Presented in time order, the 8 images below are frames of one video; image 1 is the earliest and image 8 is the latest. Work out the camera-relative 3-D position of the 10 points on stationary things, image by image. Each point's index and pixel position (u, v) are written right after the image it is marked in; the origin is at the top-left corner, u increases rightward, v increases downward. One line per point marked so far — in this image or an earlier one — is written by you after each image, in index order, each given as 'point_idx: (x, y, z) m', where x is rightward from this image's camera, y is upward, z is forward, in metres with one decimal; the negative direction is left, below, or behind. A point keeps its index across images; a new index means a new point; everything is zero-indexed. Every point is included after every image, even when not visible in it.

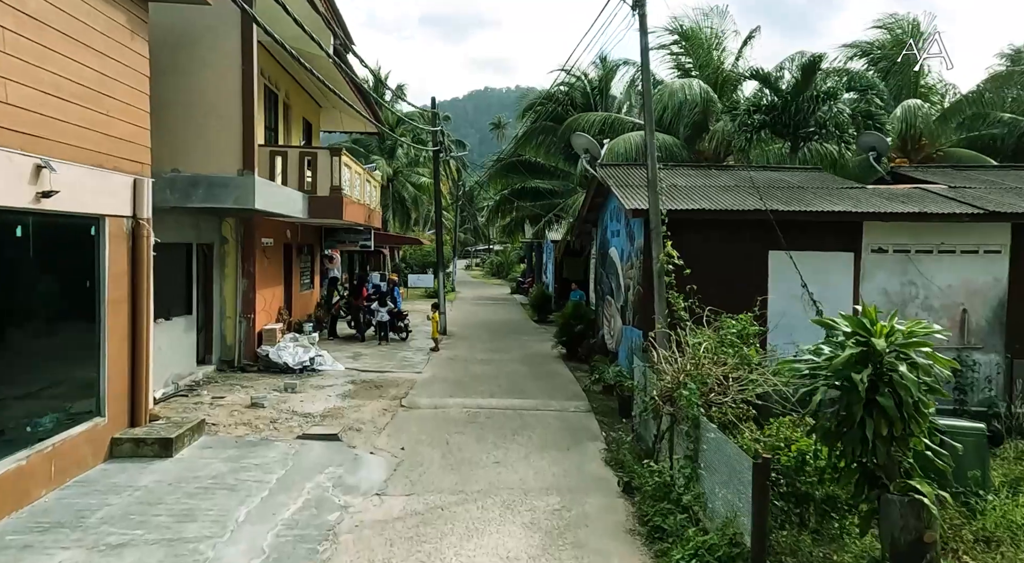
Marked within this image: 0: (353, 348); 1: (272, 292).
0: (-3.4, -1.5, +14.0) m
1: (-4.6, -0.2, +12.6) m
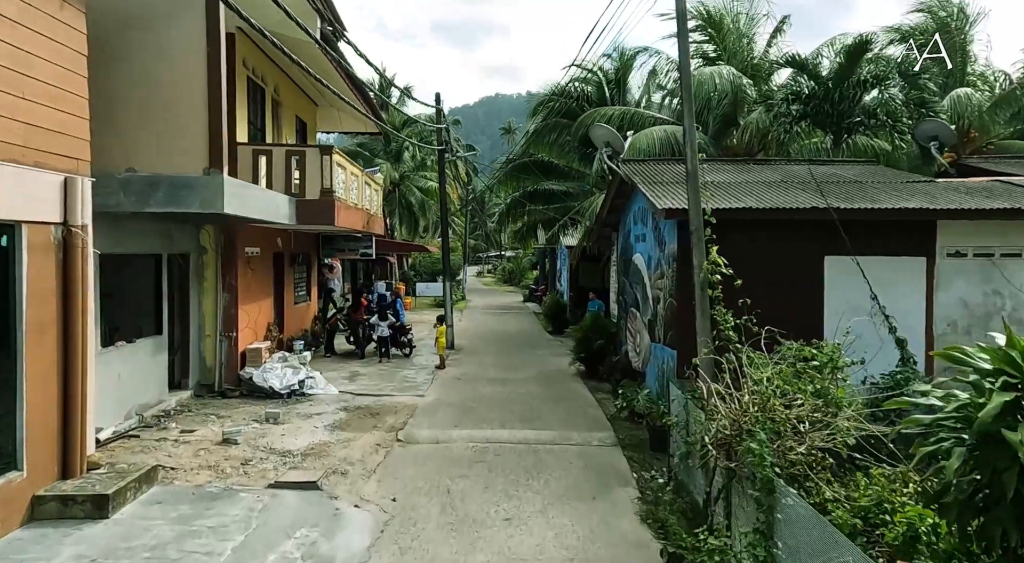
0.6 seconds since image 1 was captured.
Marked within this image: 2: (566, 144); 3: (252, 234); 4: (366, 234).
0: (-3.1, -1.7, +12.8) m
1: (-4.4, -0.4, +11.4) m
2: (+1.4, +3.7, +17.5) m
3: (-4.4, +0.8, +11.2) m
4: (-3.4, +1.1, +15.6) m
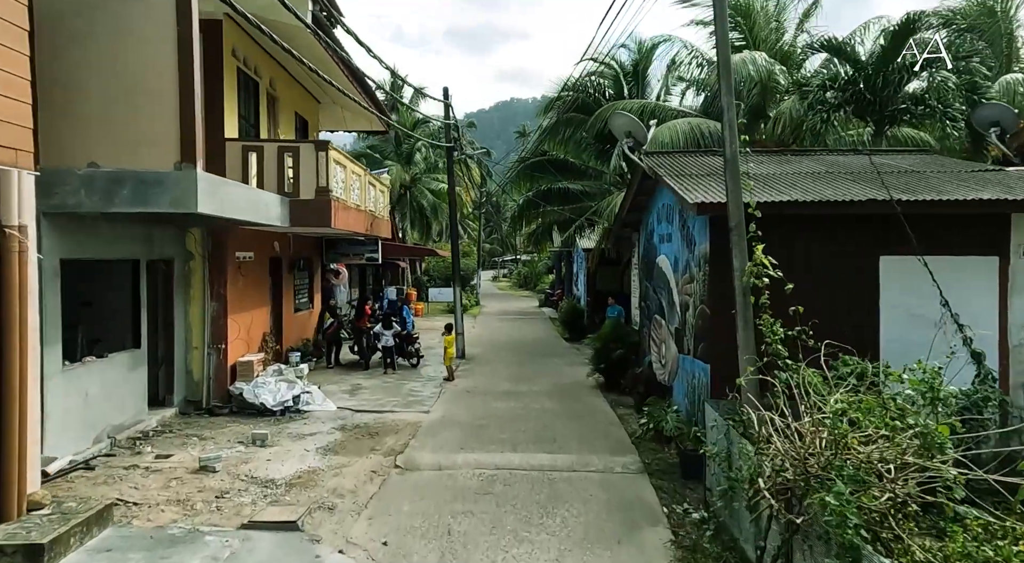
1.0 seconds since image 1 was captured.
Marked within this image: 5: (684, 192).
0: (-2.9, -1.8, +11.9) m
1: (-4.2, -0.5, +10.6) m
2: (+1.8, +3.6, +16.6) m
3: (-4.2, +0.7, +10.4) m
4: (-3.1, +1.0, +14.8) m
5: (+1.9, +1.0, +7.1) m
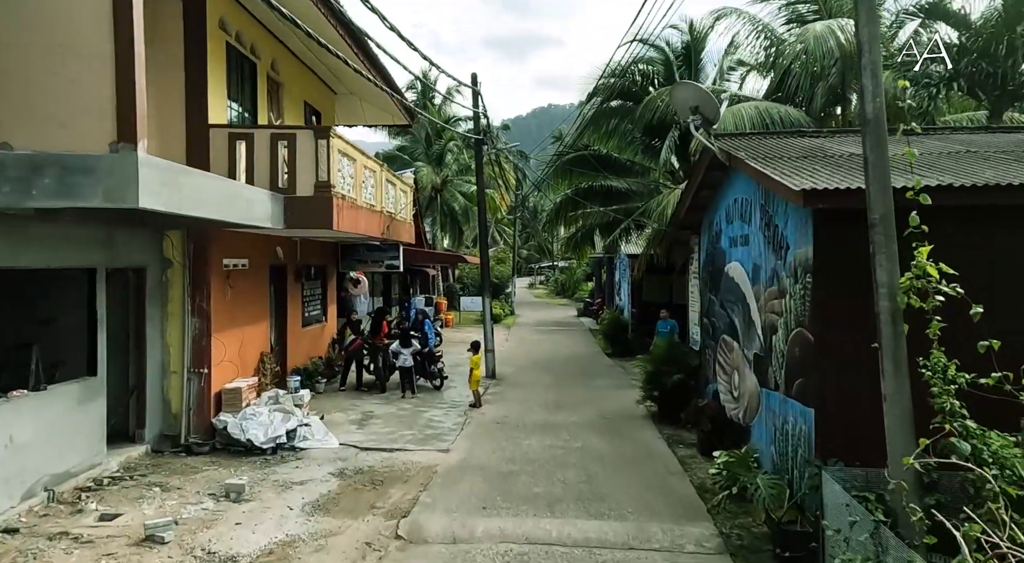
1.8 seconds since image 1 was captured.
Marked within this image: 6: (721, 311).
0: (-2.3, -2.0, +10.3) m
1: (-3.7, -0.7, +9.1) m
2: (+2.6, +3.3, +14.8) m
3: (-3.7, +0.5, +8.9) m
4: (-2.4, +0.8, +13.2) m
5: (+2.2, +0.8, +5.3) m
6: (+2.7, -0.4, +8.5) m
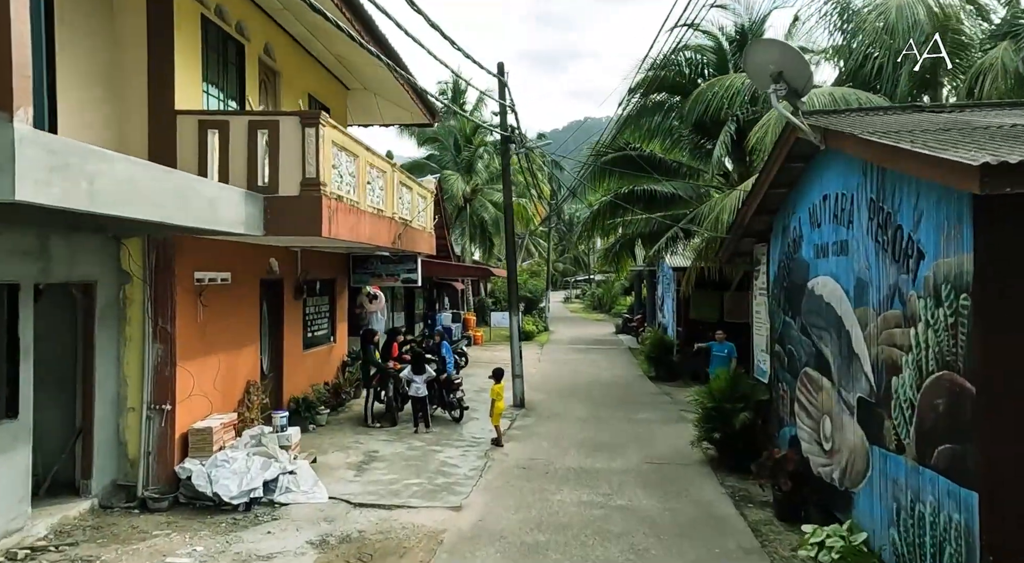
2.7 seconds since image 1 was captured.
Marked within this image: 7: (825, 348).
0: (-1.9, -2.2, +8.9) m
1: (-3.4, -0.9, +7.7) m
2: (+3.2, +3.0, +13.1) m
3: (-3.4, +0.3, +7.5) m
4: (-1.8, +0.5, +11.8) m
5: (+2.3, +0.7, +3.6) m
6: (+3.0, -0.6, +6.8) m
7: (+2.9, -0.6, +6.1) m
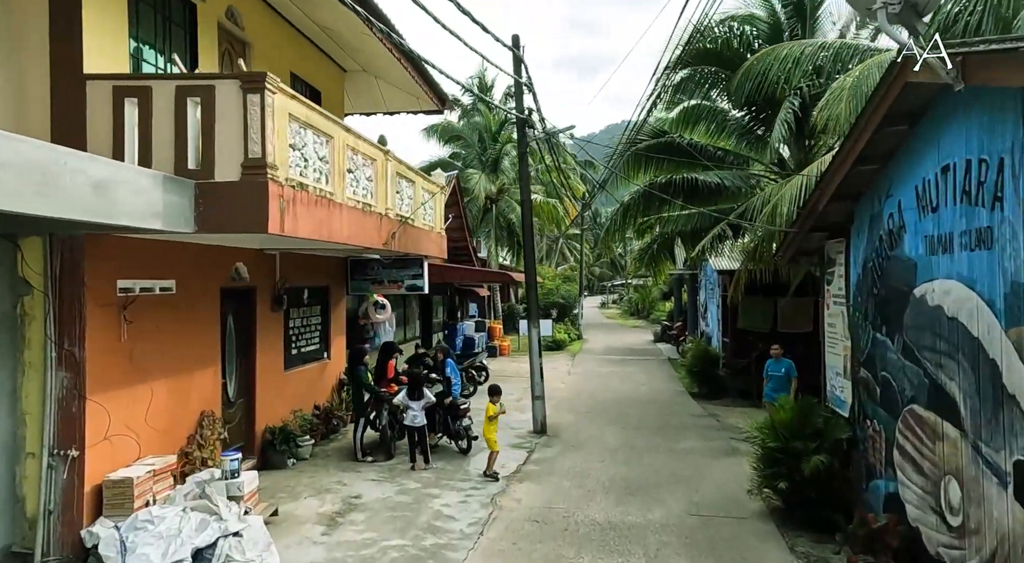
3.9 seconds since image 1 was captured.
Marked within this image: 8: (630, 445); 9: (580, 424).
0: (-1.8, -2.3, +7.3) m
1: (-3.3, -1.0, +6.3) m
2: (+3.6, +2.9, +11.4) m
3: (-3.3, +0.3, +6.1) m
4: (-1.5, +0.4, +10.3) m
5: (+2.1, +0.7, +1.9) m
6: (+3.0, -0.6, +5.0) m
7: (+2.9, -0.7, +4.3) m
8: (+1.7, -2.4, +9.7) m
9: (+1.2, -2.4, +11.1) m
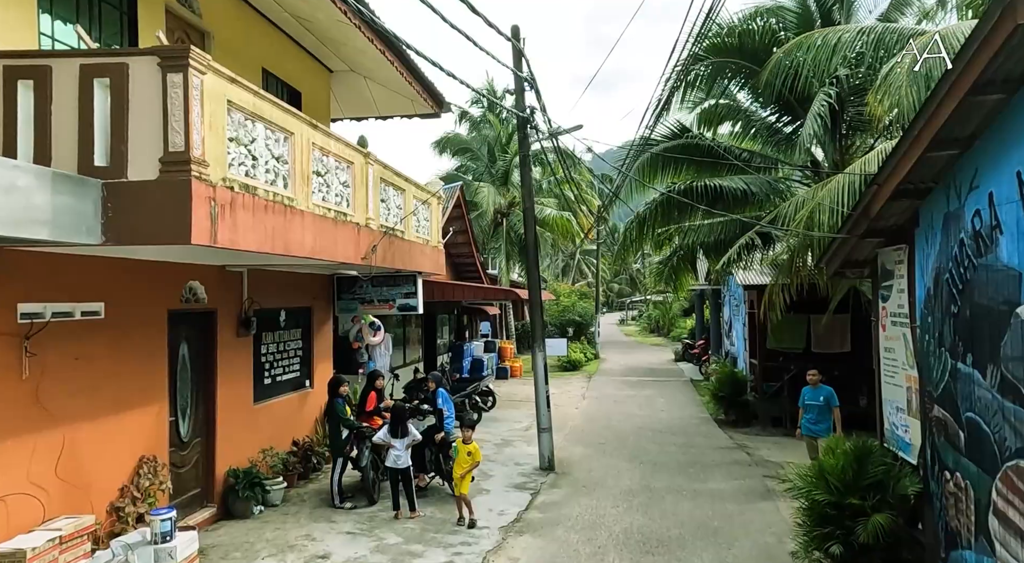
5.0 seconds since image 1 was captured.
0: (-1.8, -2.5, +6.2) m
1: (-3.4, -1.2, +5.3) m
2: (+3.6, +2.7, +10.2) m
3: (-3.4, +0.1, +5.1) m
4: (-1.5, +0.1, +9.2) m
5: (+1.9, +0.7, +0.8) m
6: (+2.9, -0.7, +3.8) m
7: (+2.7, -0.7, +3.2) m
8: (+1.8, -2.6, +8.5) m
9: (+1.2, -2.7, +10.0) m
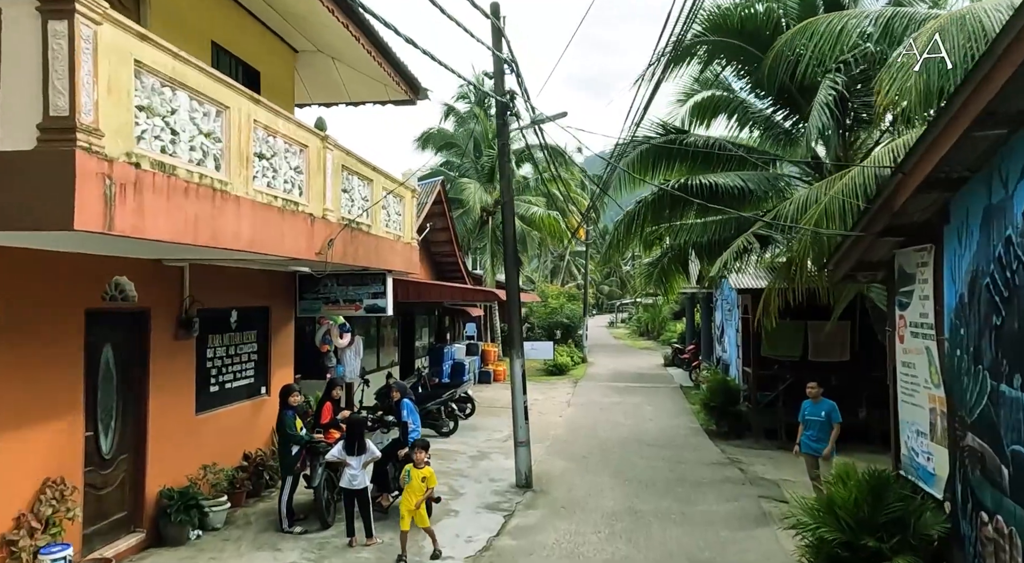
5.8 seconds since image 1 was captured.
0: (-2.1, -2.5, +5.4) m
1: (-3.6, -1.1, +4.5) m
2: (+3.3, +2.6, +9.5) m
3: (-3.7, +0.1, +4.3) m
4: (-1.8, +0.1, +8.5) m
5: (+1.7, +0.7, +0.1) m
6: (+2.6, -0.7, +3.1) m
7: (+2.5, -0.8, +2.4) m
8: (+1.5, -2.7, +7.8) m
9: (+0.9, -2.7, +9.2) m
